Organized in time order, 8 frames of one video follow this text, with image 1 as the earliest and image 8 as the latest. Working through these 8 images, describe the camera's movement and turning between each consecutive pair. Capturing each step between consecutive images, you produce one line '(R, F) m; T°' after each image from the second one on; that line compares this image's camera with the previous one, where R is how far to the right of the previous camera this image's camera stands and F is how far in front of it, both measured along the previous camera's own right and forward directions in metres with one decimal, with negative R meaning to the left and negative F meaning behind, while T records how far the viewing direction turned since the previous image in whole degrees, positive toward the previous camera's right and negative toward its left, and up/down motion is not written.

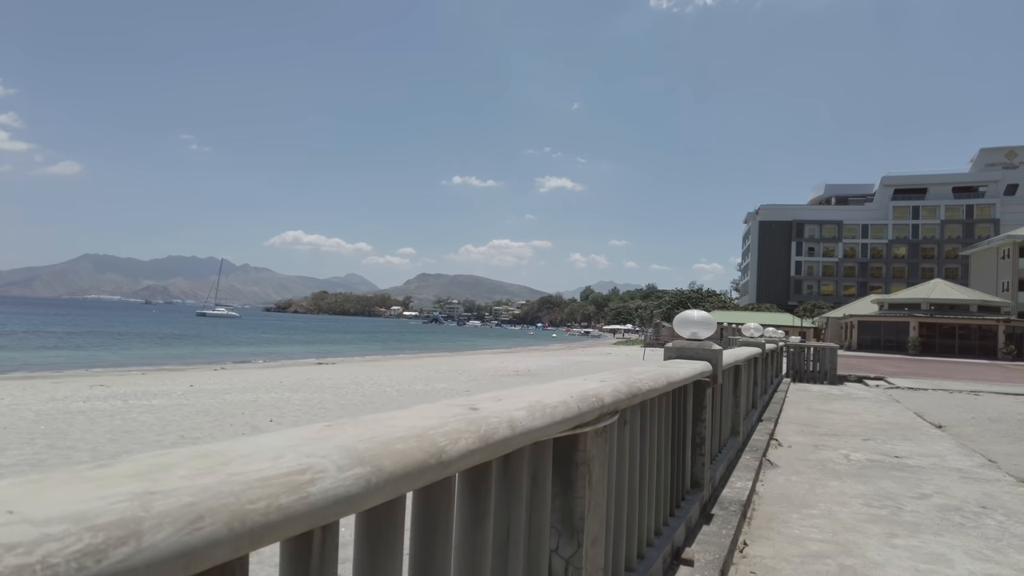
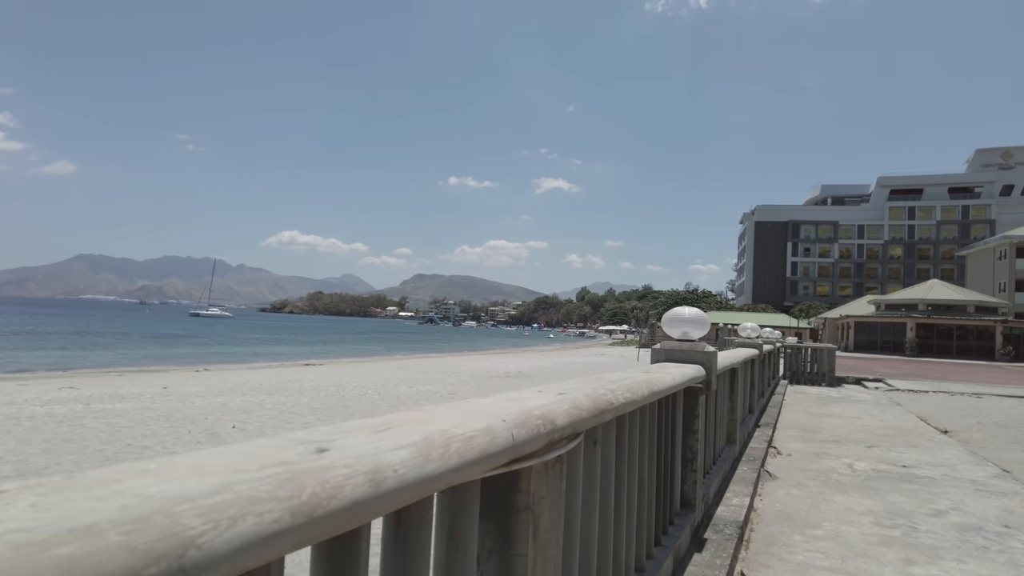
(+0.2, +0.7) m; 0°
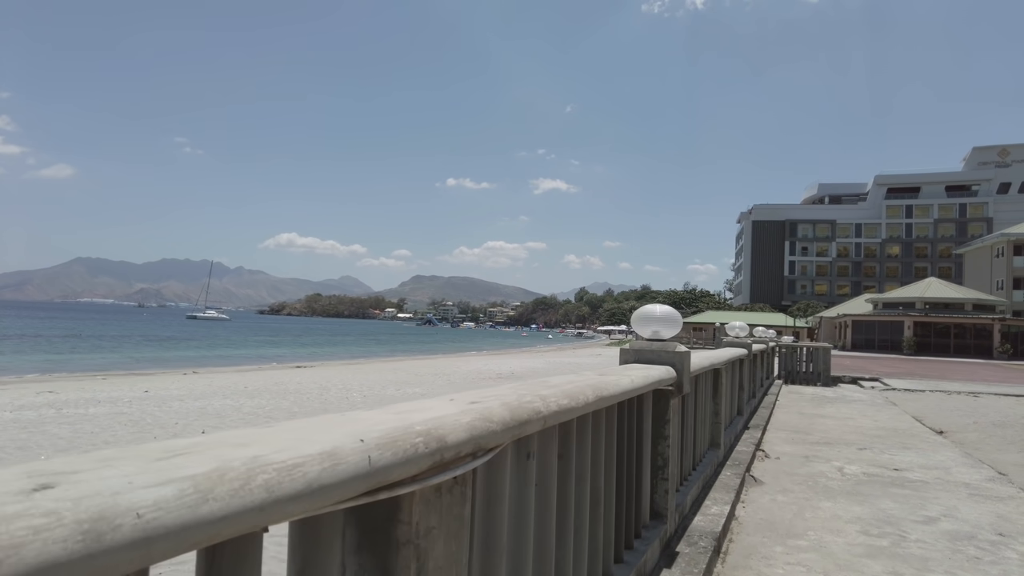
(+0.3, +0.3) m; 0°
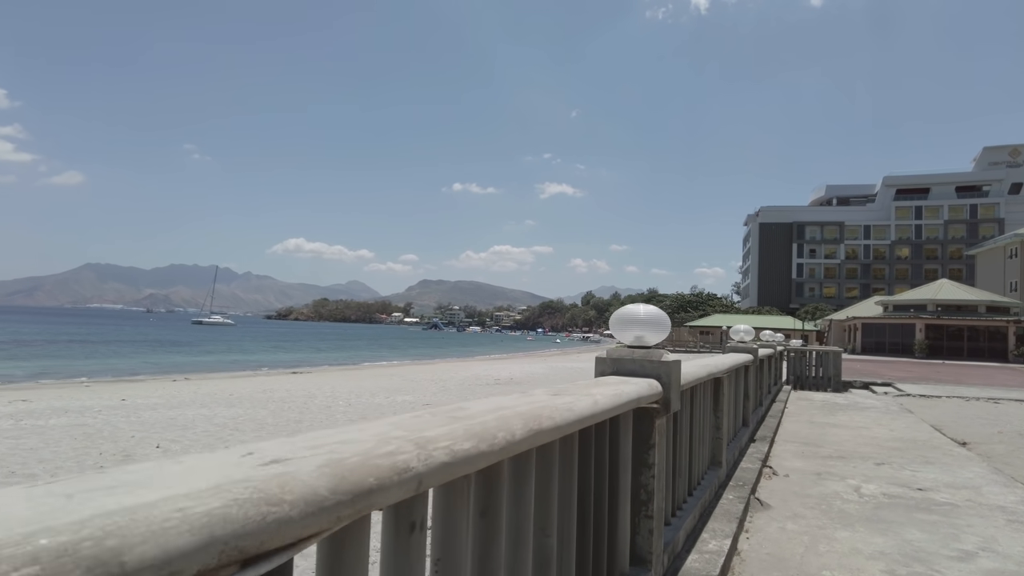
(+0.4, +0.9) m; -1°
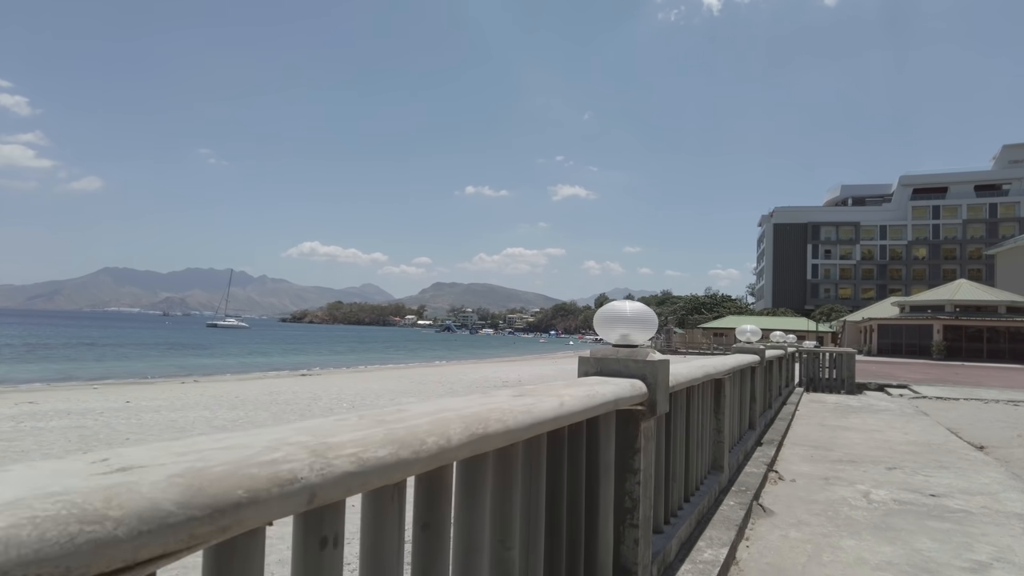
(+0.2, +0.2) m; -1°
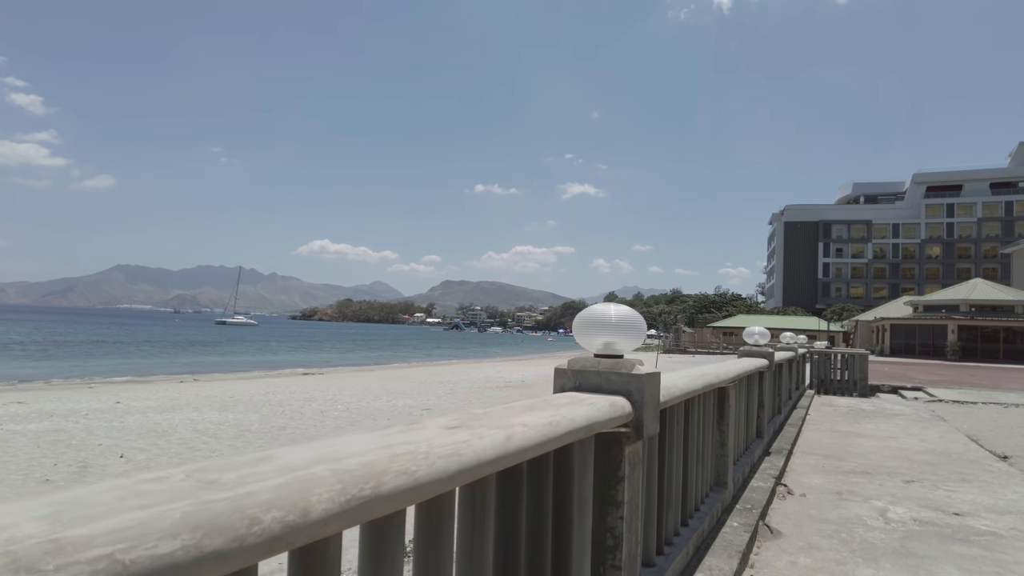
(+0.2, +0.5) m; -1°
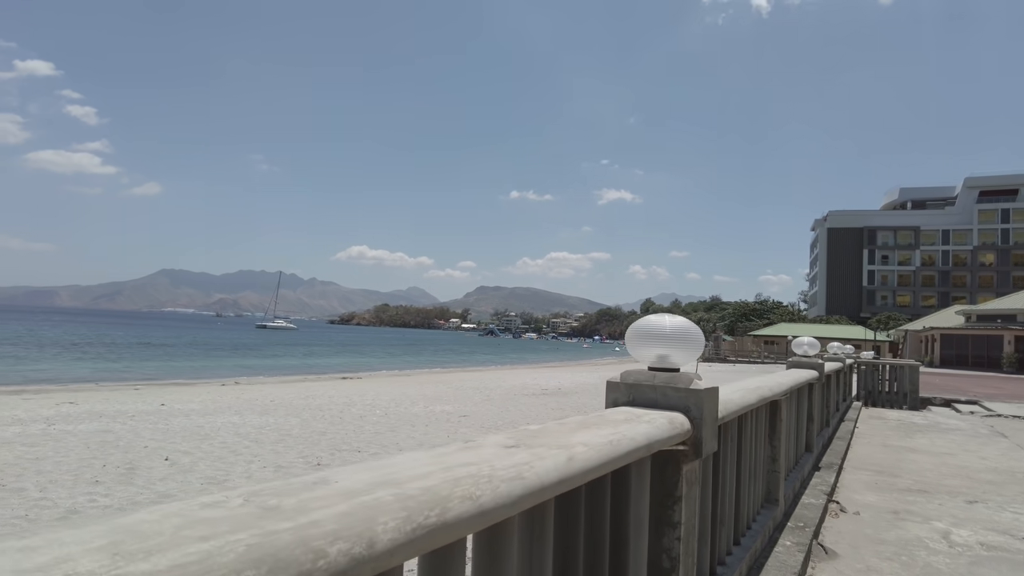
(-0.1, +0.1) m; -3°
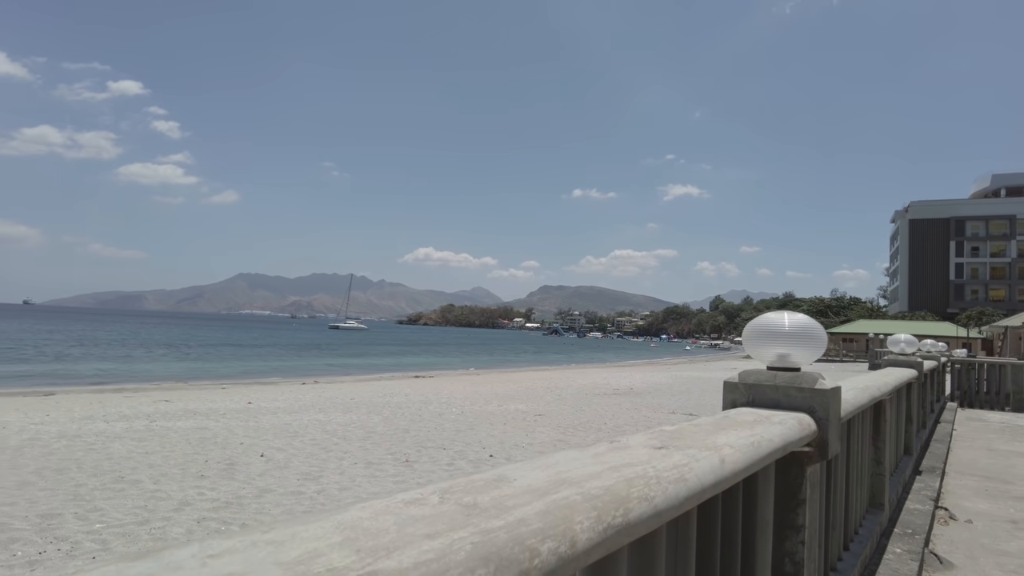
(-0.2, 0.0) m; -6°
